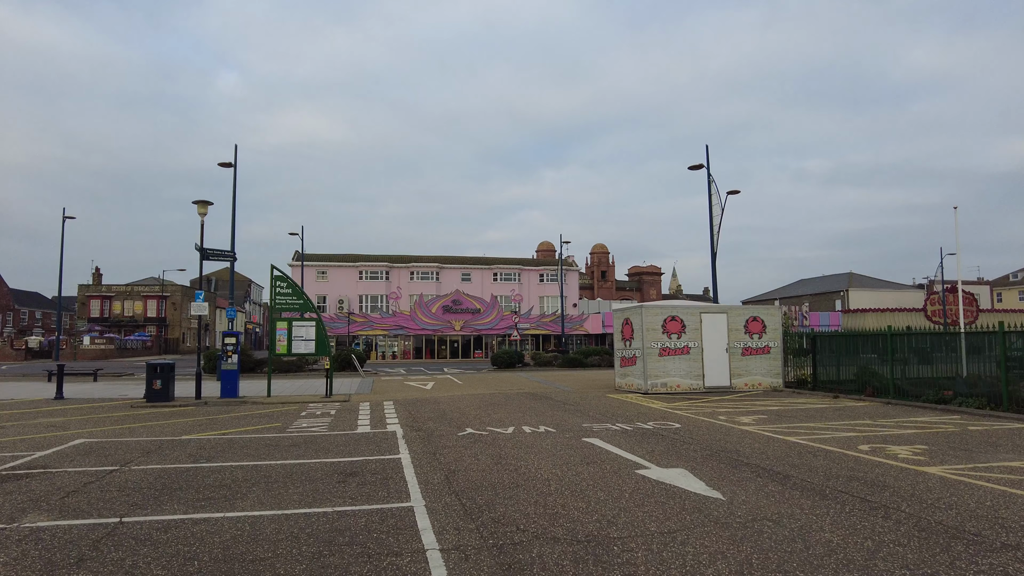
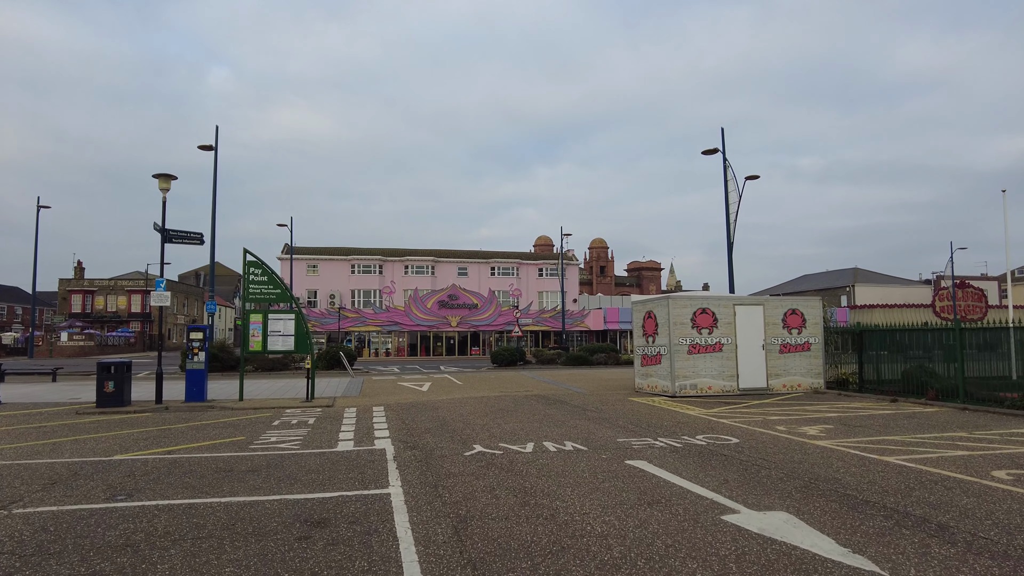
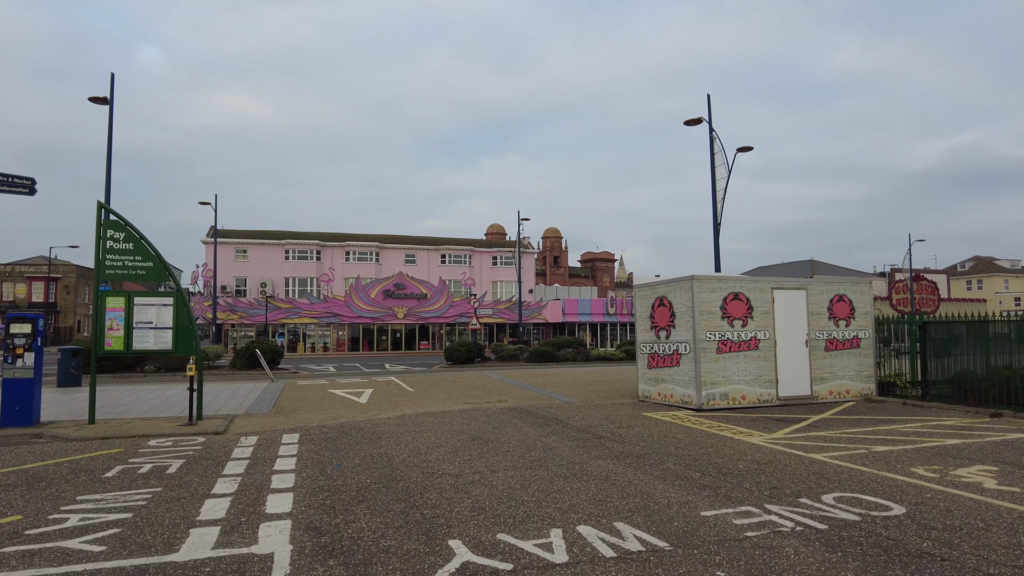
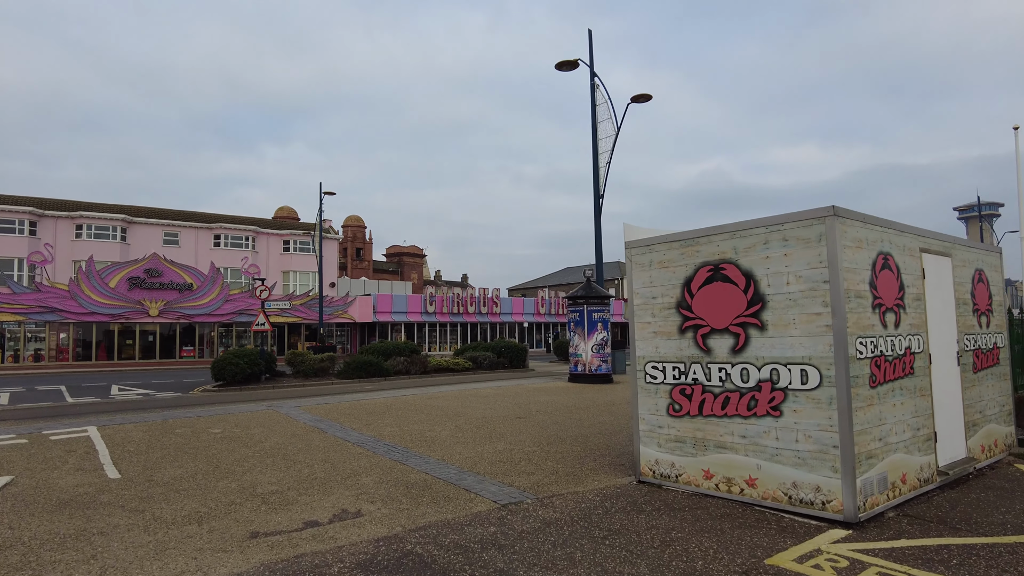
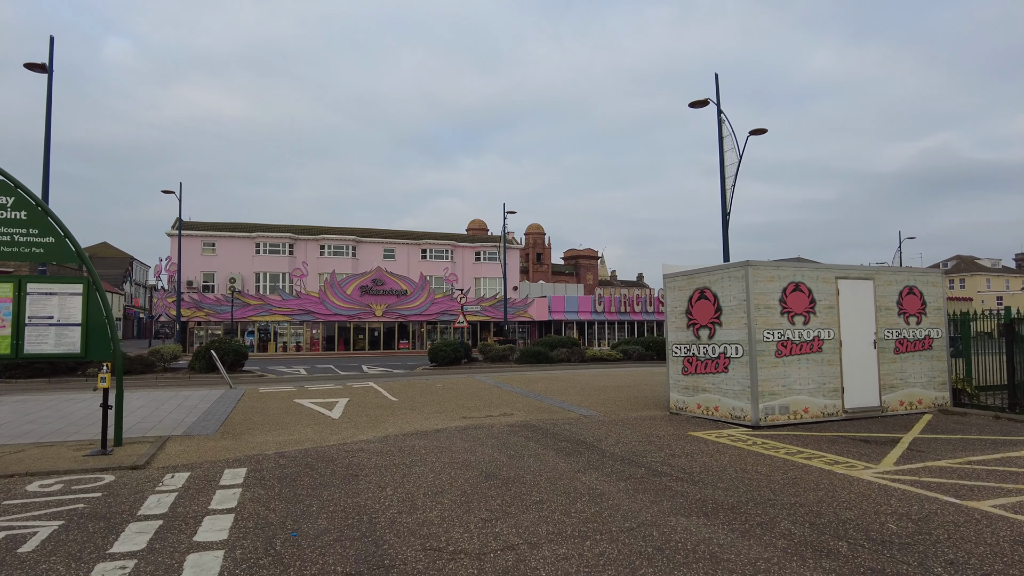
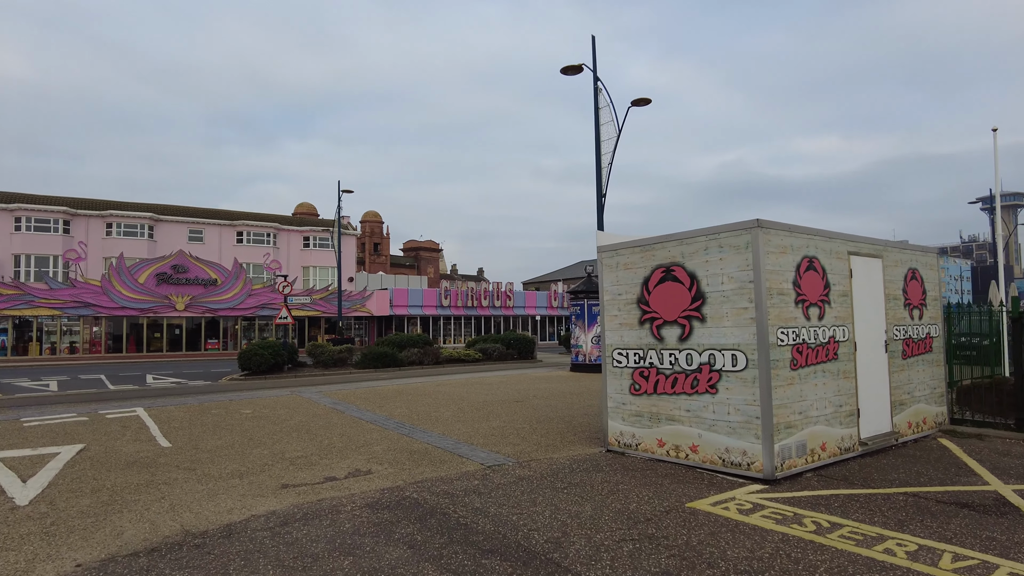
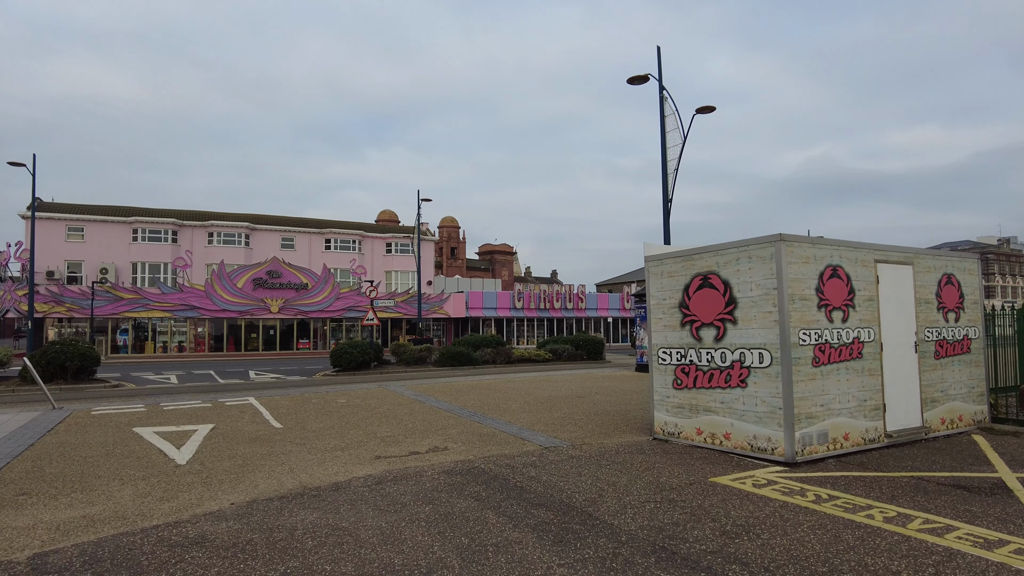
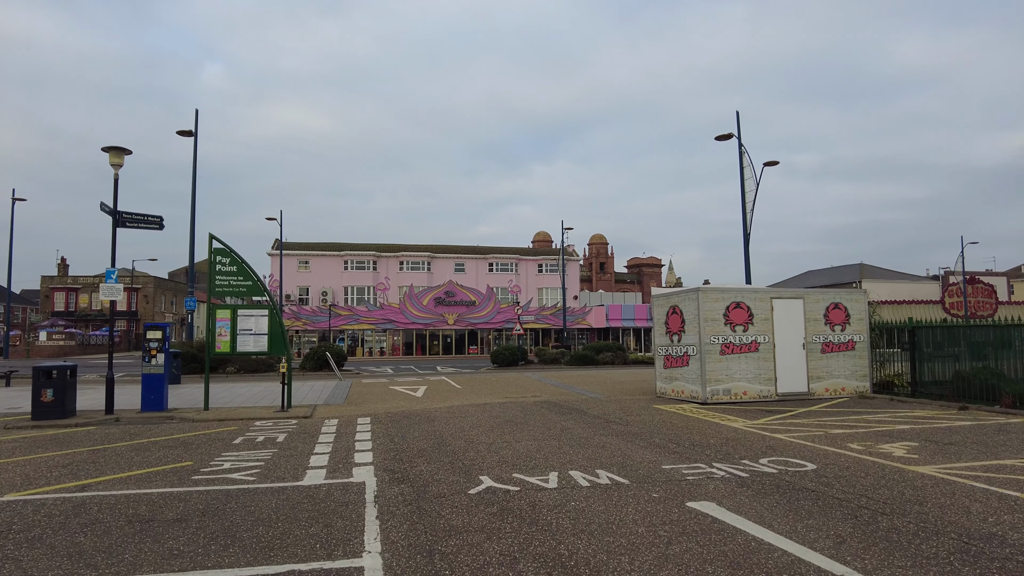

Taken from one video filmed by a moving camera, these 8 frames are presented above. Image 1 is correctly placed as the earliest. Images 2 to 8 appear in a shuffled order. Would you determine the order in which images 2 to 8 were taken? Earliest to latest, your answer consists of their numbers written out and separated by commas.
2, 8, 3, 5, 7, 6, 4
